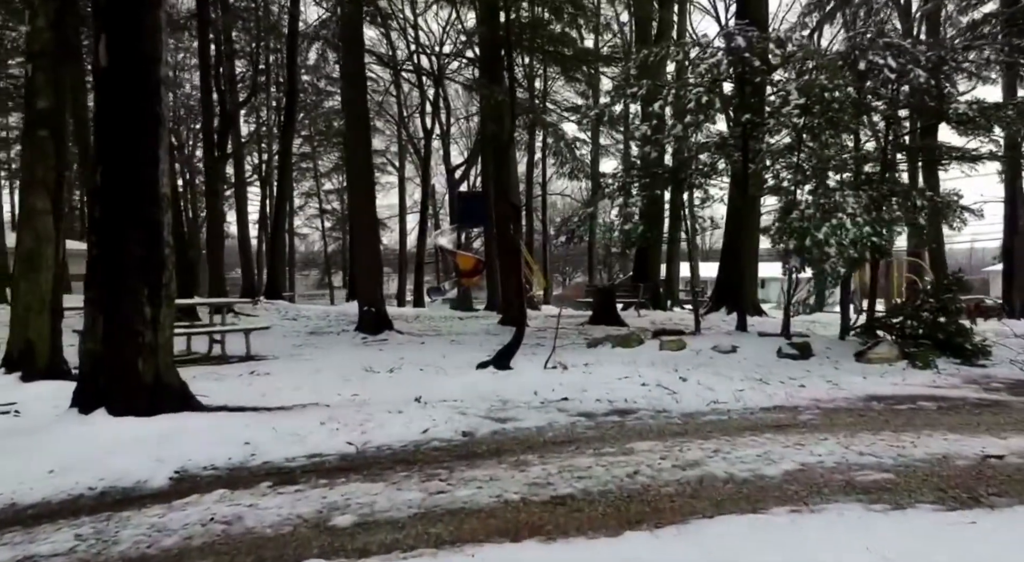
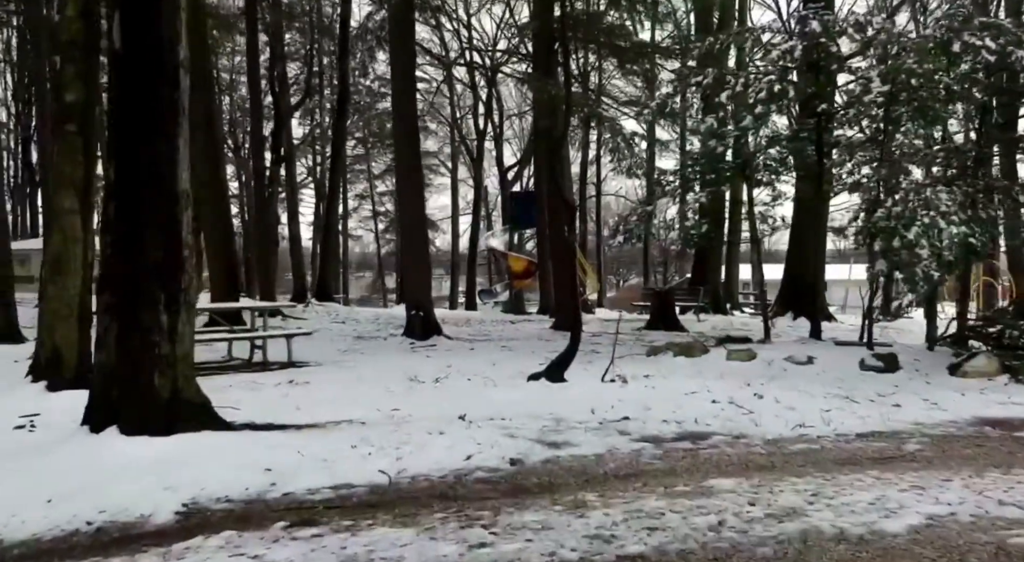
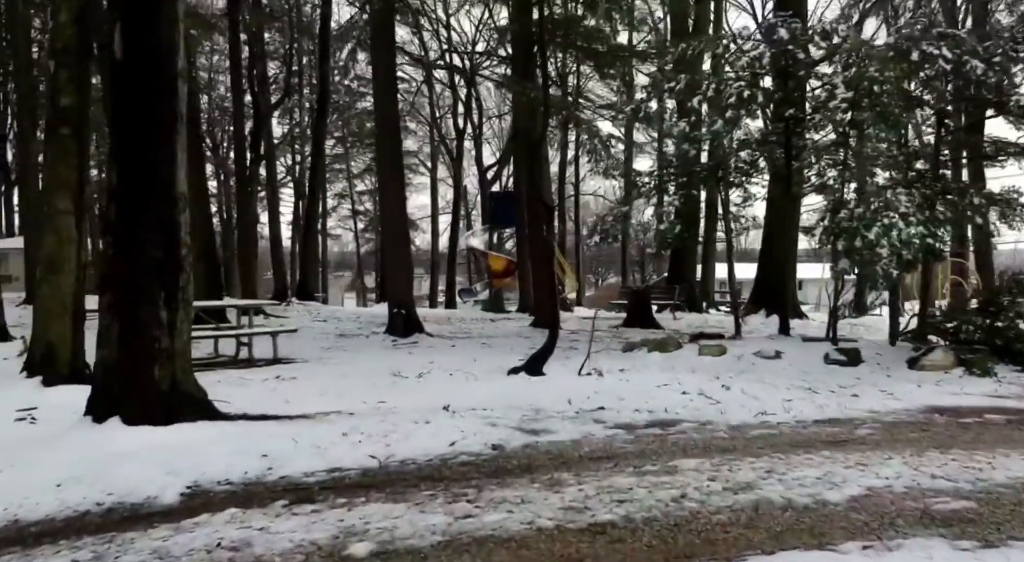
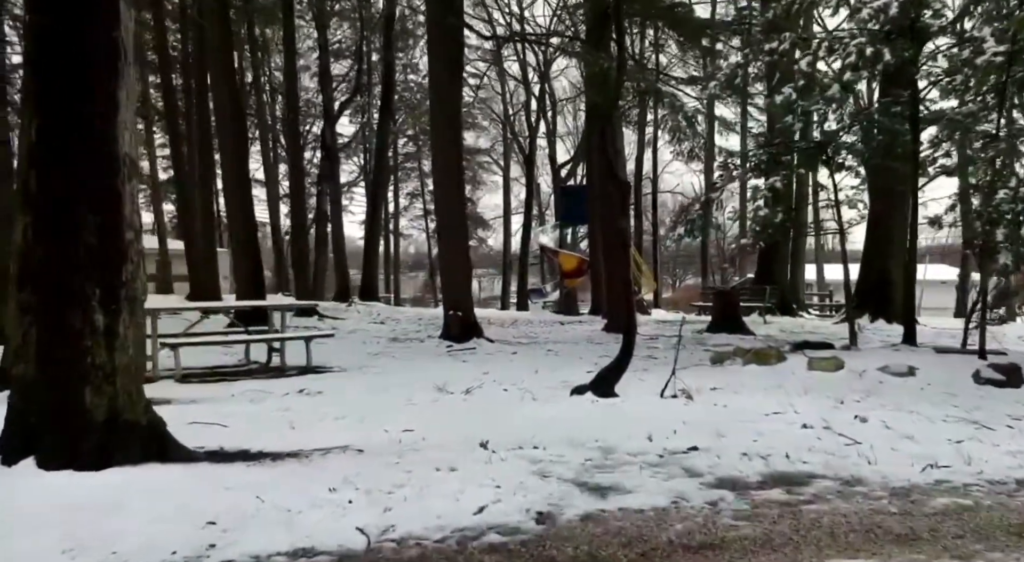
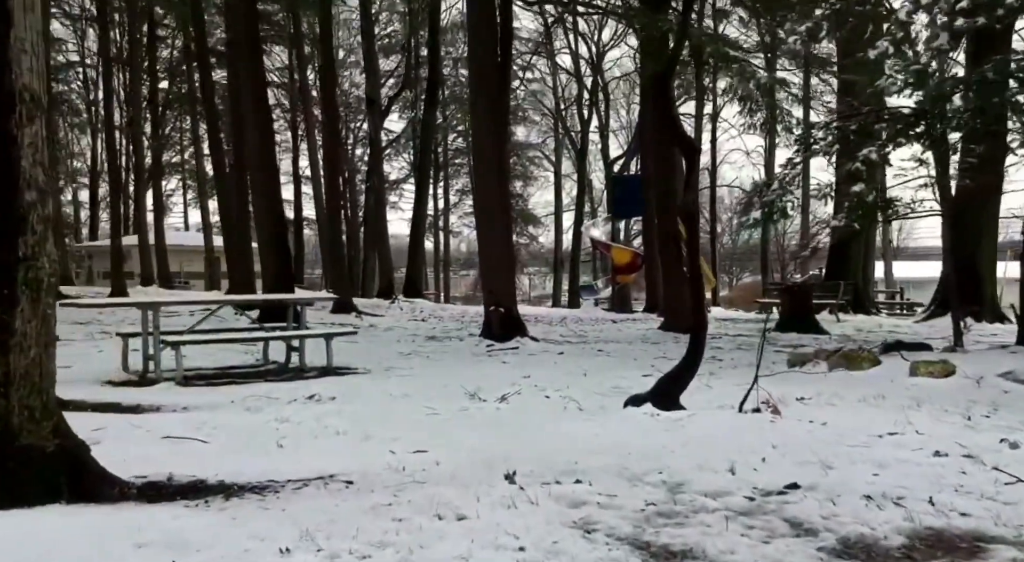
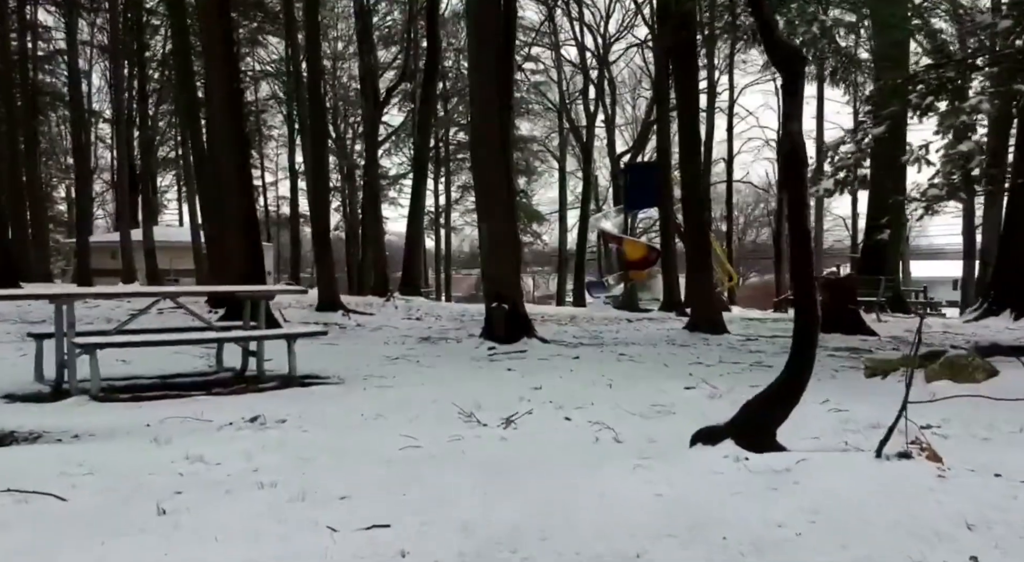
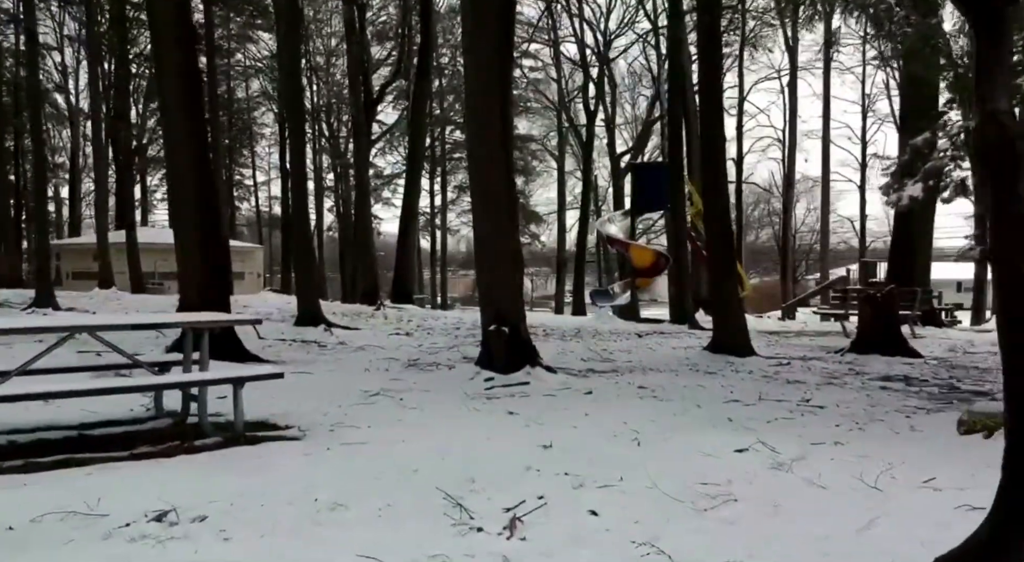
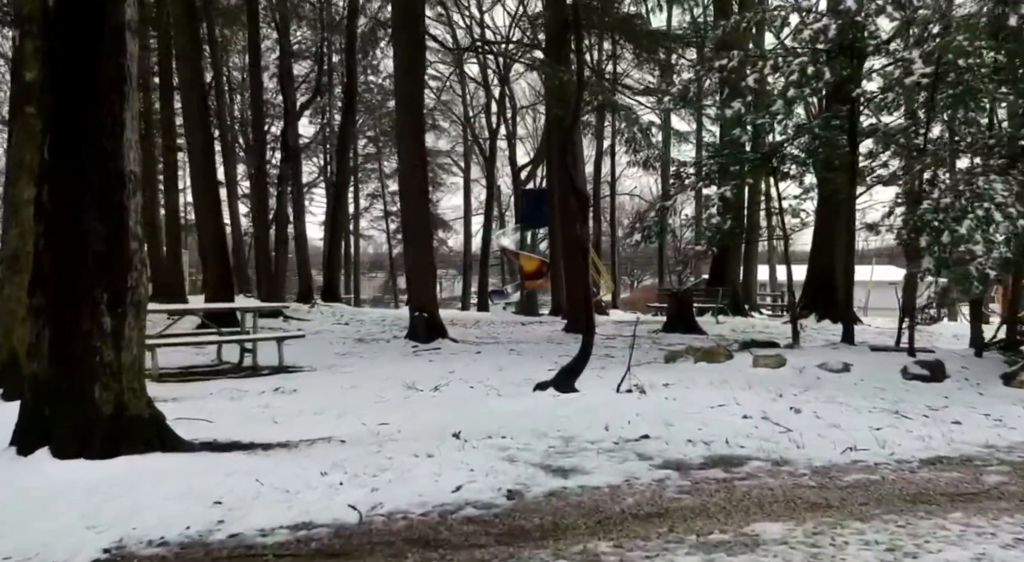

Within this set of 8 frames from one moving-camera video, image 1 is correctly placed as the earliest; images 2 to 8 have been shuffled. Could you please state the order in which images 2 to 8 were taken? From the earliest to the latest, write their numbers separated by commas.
3, 2, 8, 4, 5, 6, 7
